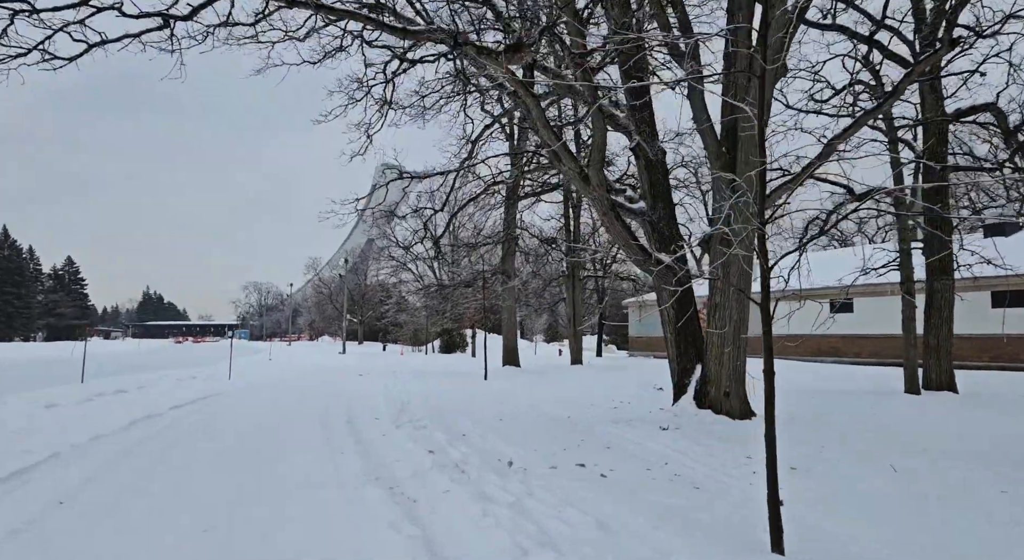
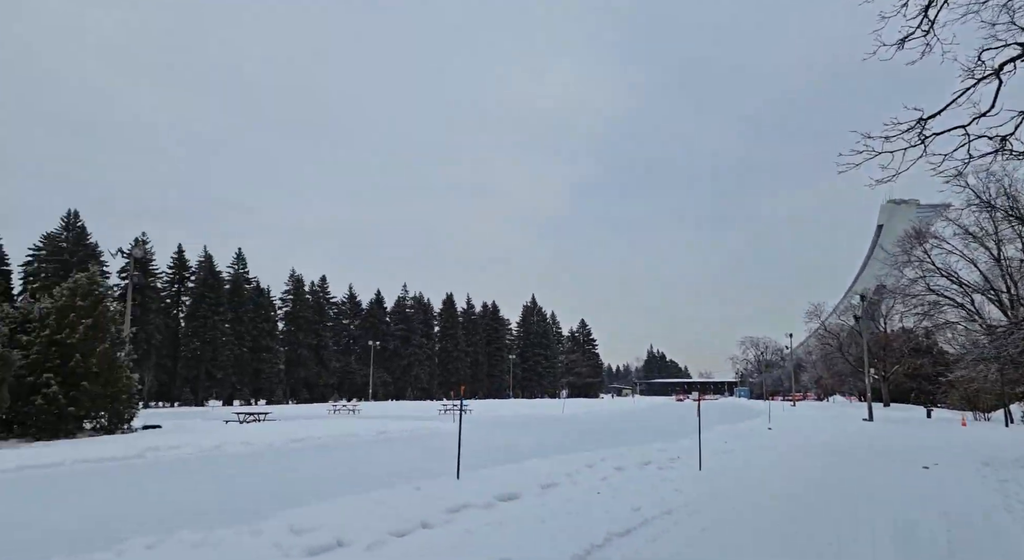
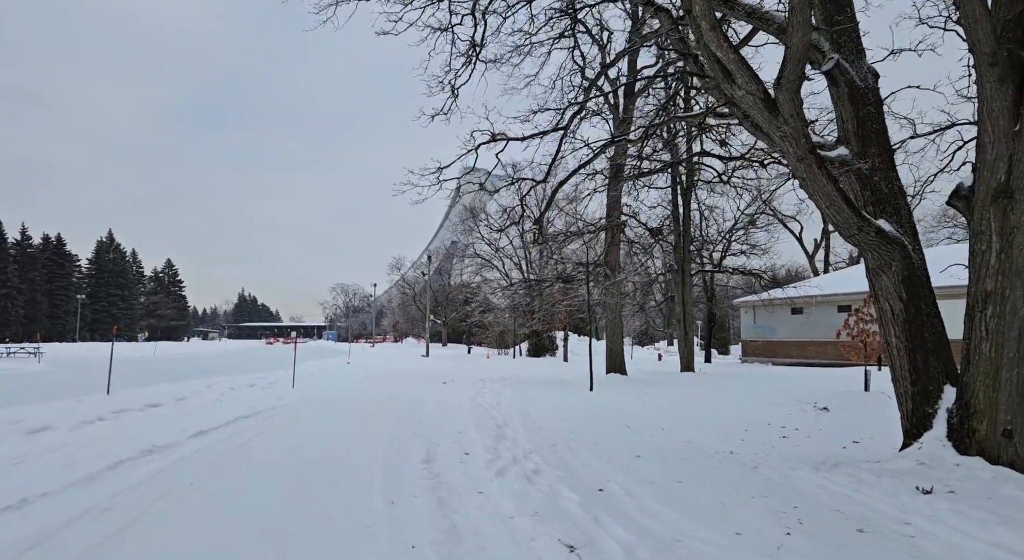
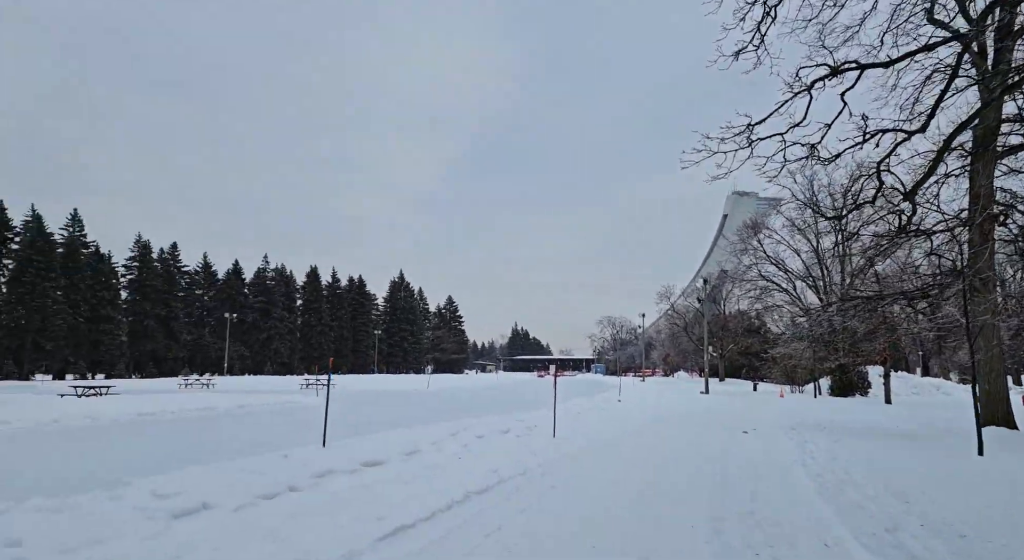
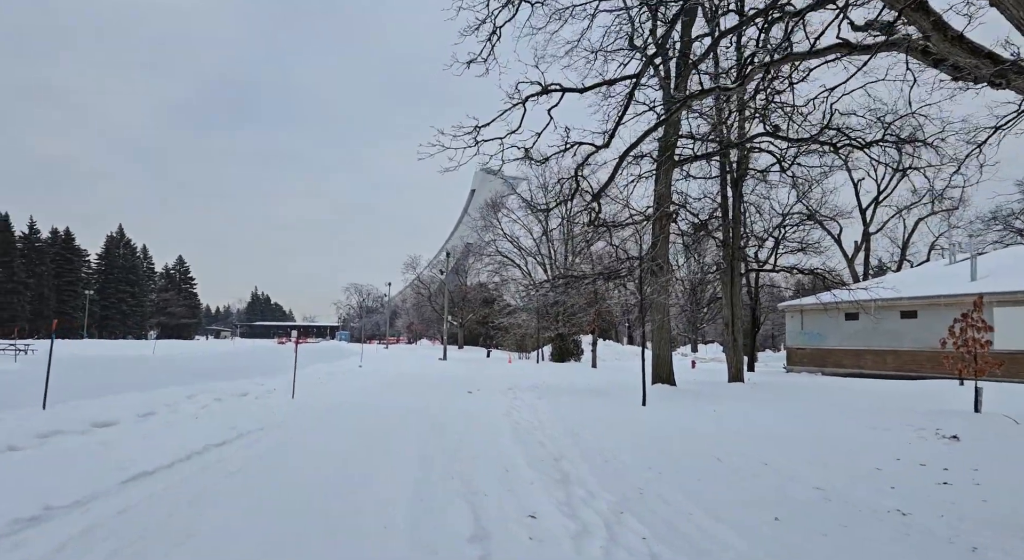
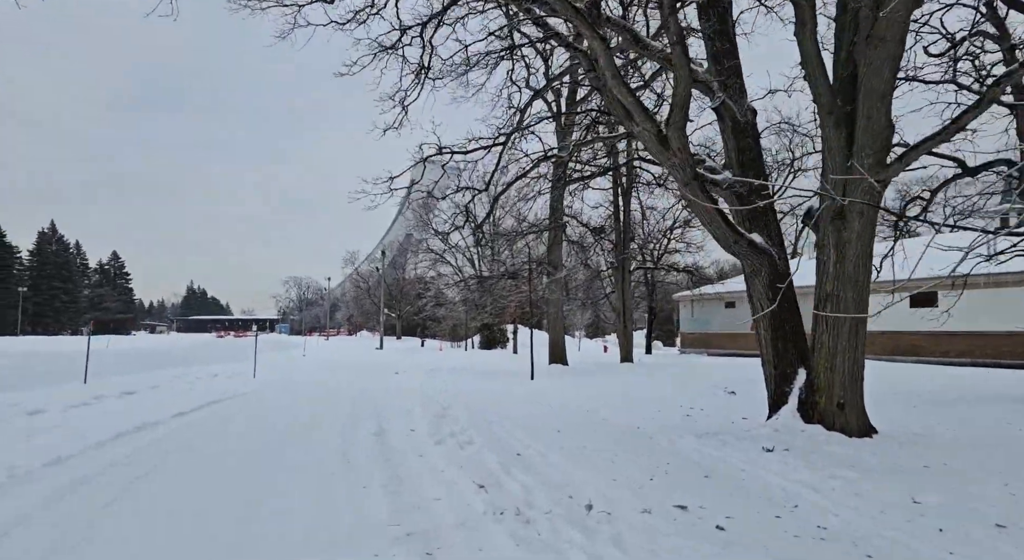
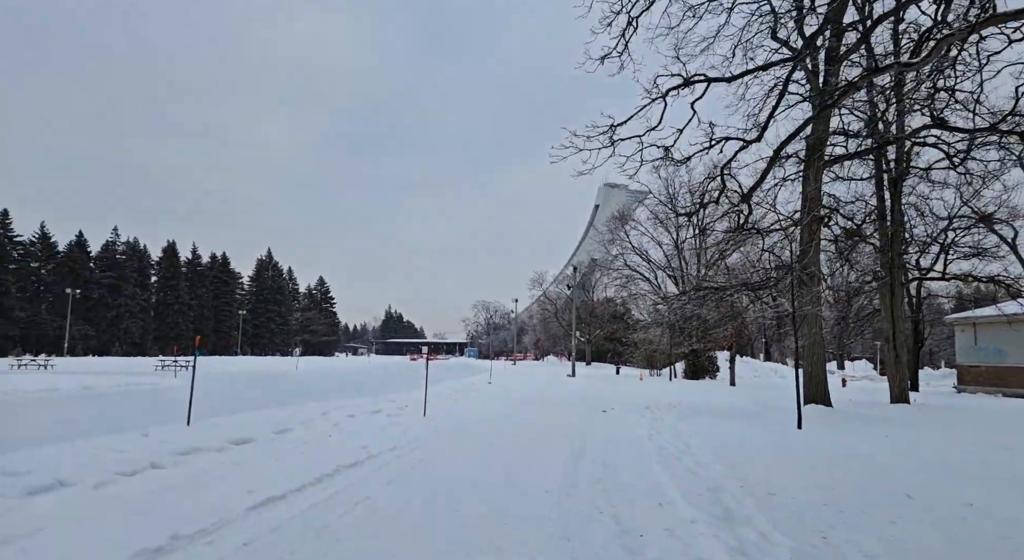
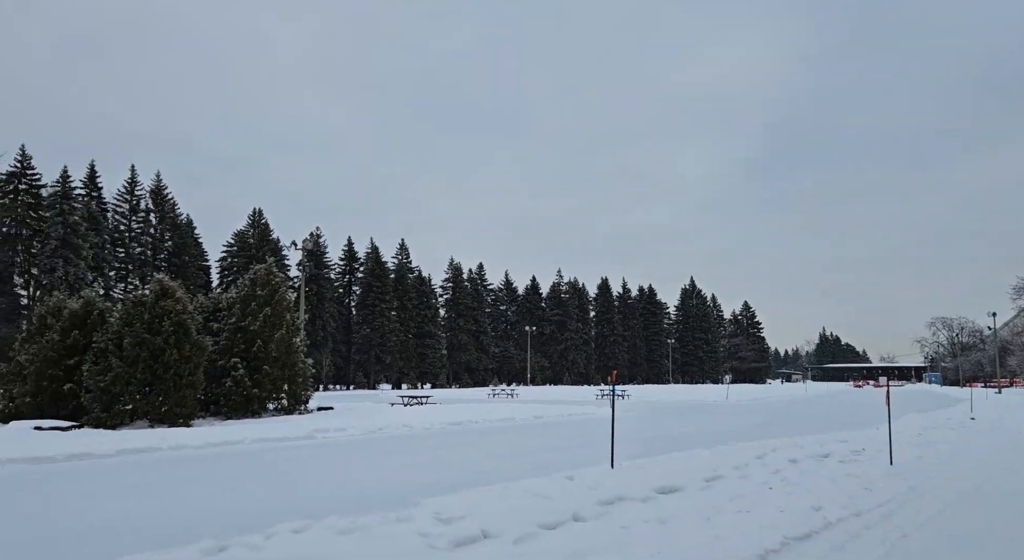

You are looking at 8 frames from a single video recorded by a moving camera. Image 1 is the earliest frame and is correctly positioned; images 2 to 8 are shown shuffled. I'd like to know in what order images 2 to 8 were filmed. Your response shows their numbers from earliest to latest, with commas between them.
6, 3, 5, 7, 4, 2, 8
